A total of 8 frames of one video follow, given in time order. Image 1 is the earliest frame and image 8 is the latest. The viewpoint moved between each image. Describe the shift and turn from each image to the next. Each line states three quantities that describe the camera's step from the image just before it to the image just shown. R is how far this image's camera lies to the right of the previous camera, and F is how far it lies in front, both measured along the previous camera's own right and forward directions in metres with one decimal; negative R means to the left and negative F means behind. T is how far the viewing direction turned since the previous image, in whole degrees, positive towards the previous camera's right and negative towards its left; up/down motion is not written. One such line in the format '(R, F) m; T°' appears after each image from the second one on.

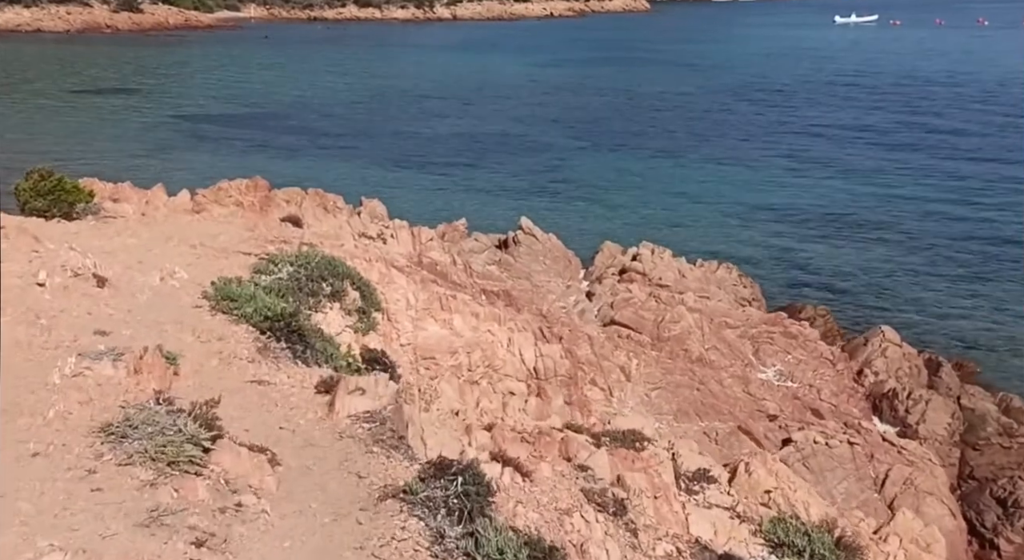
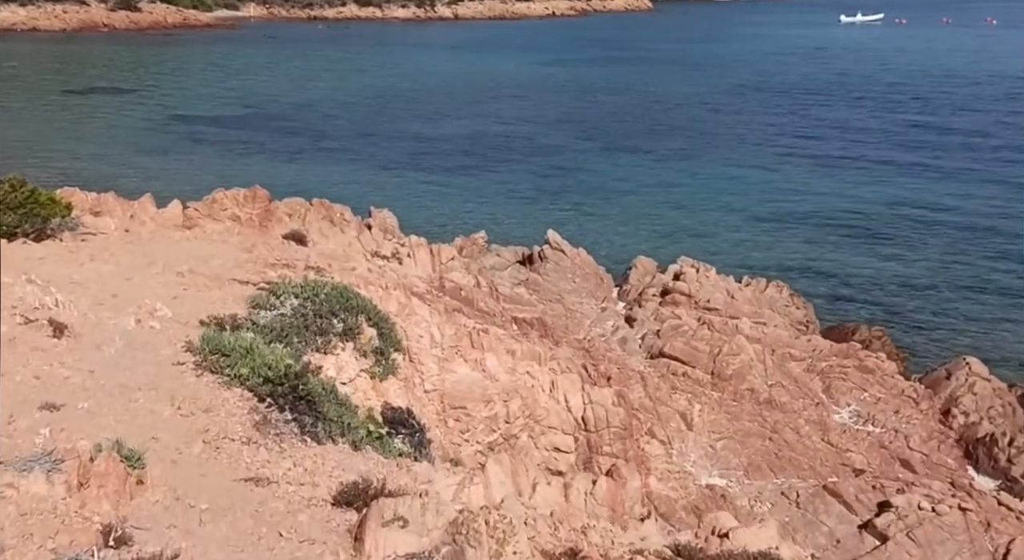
(-0.5, +2.2) m; 0°
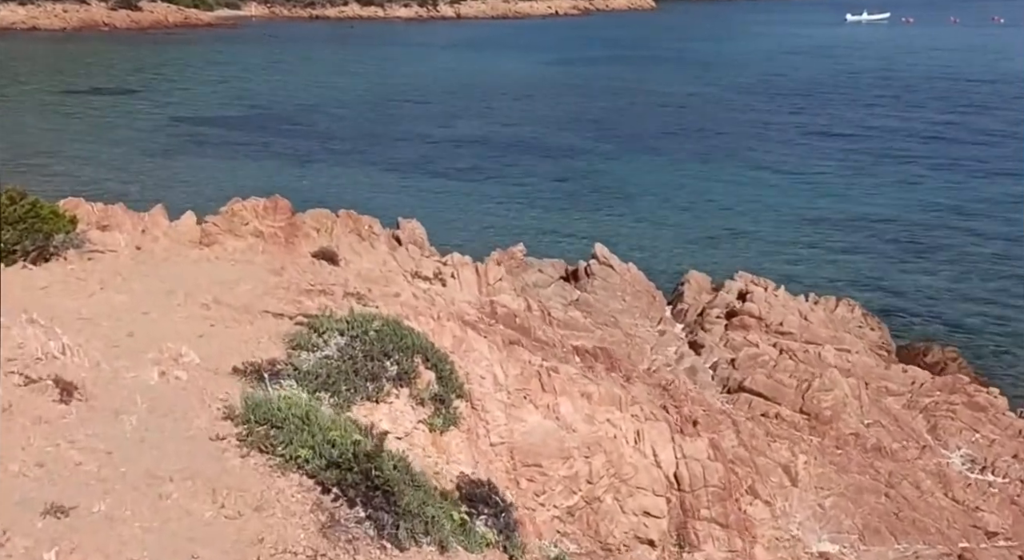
(-0.8, +1.7) m; 0°
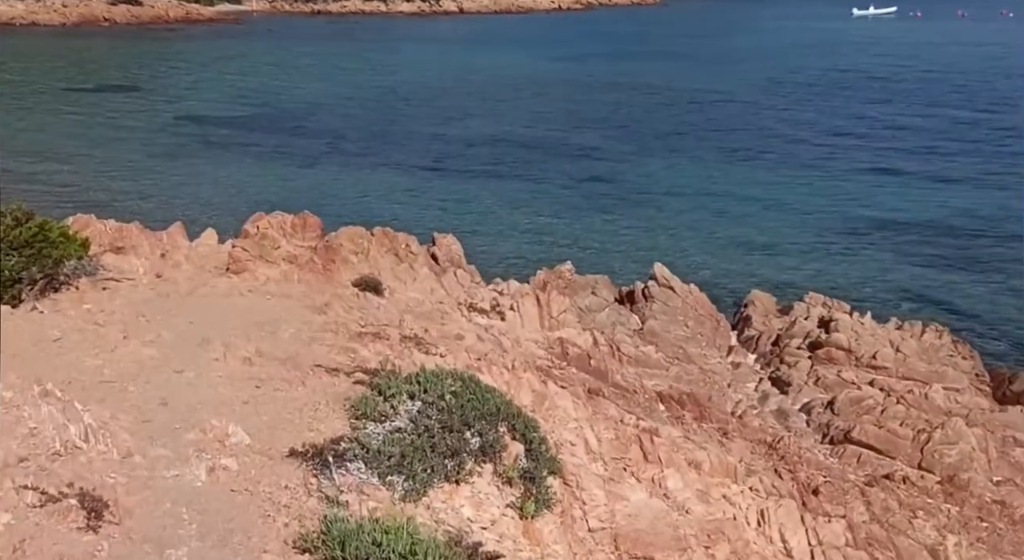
(-0.8, +1.7) m; 0°
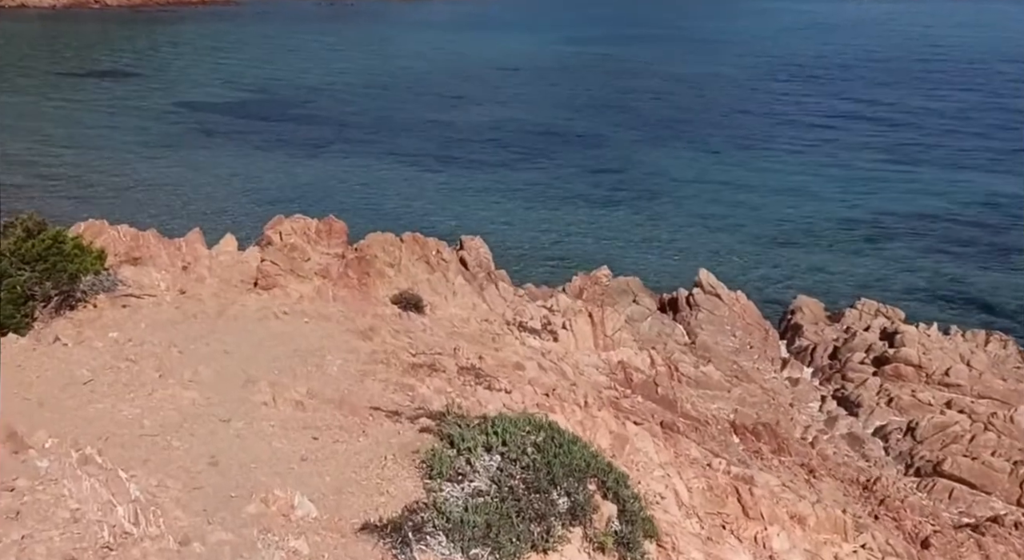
(-0.7, +1.0) m; 0°
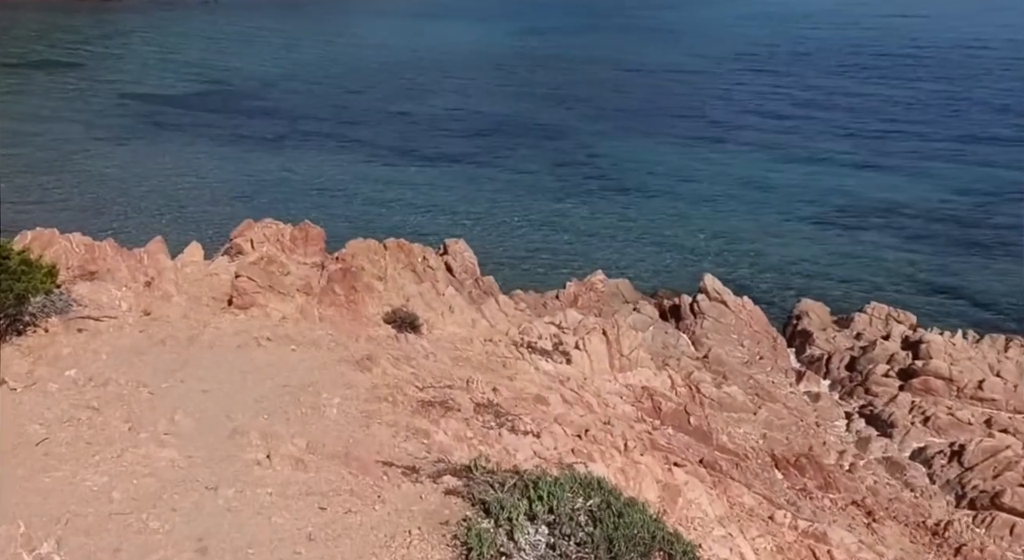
(-0.5, +1.3) m; +2°
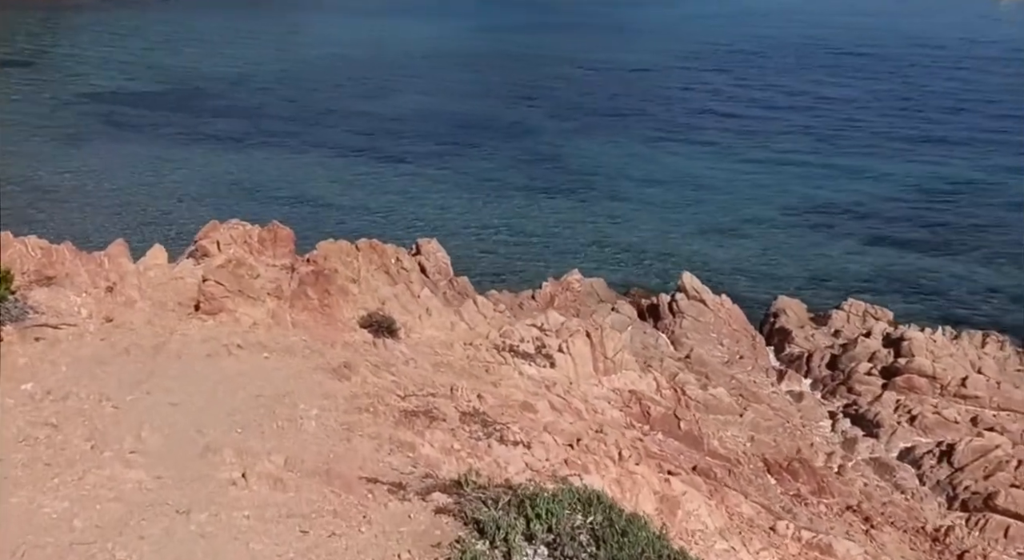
(-0.2, +0.4) m; +2°
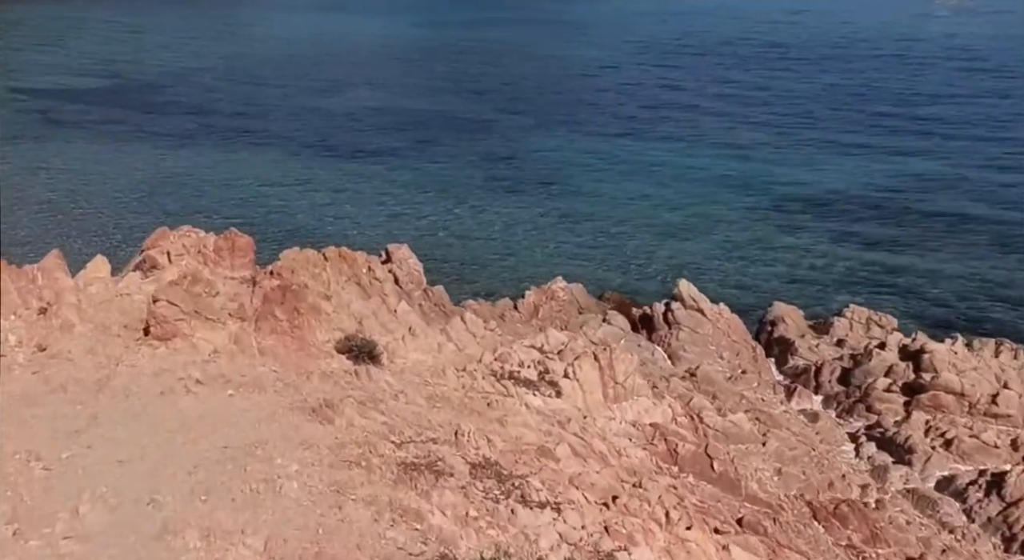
(-0.4, +1.4) m; +3°
